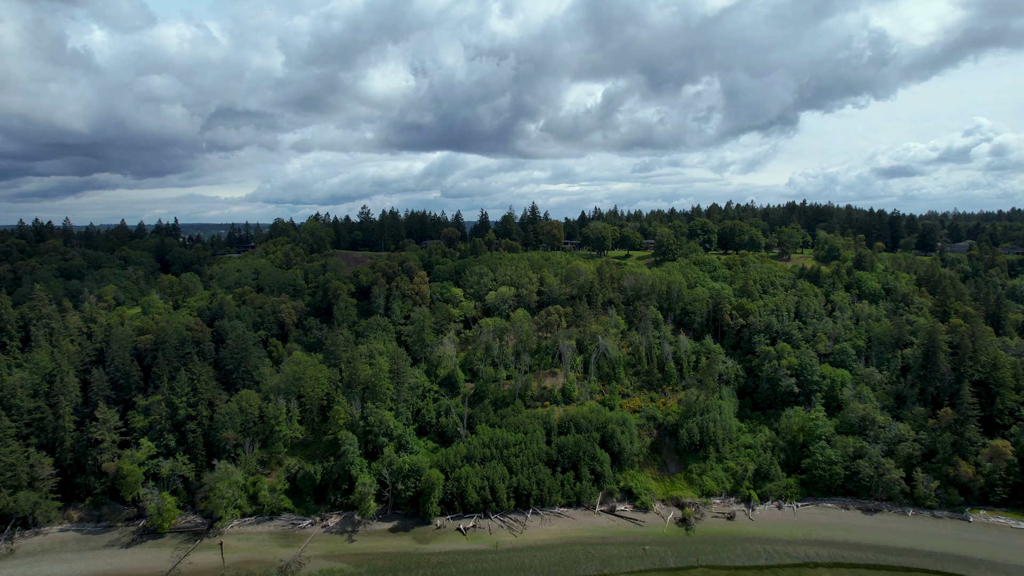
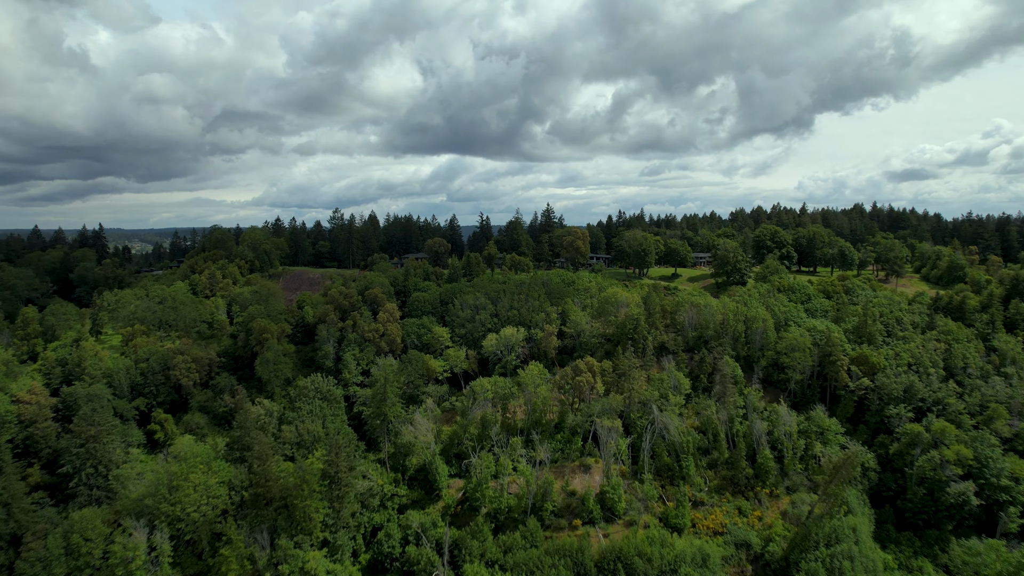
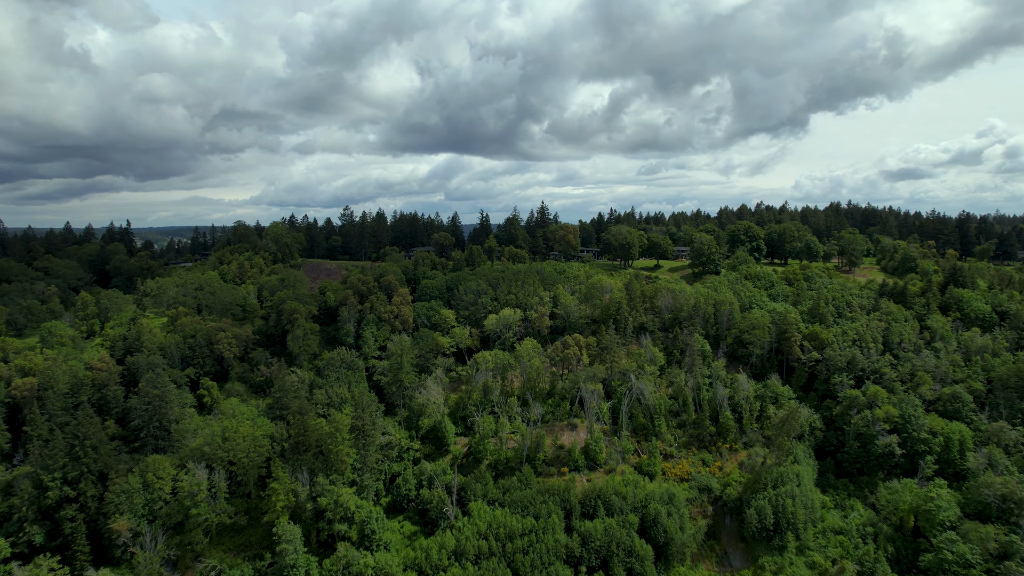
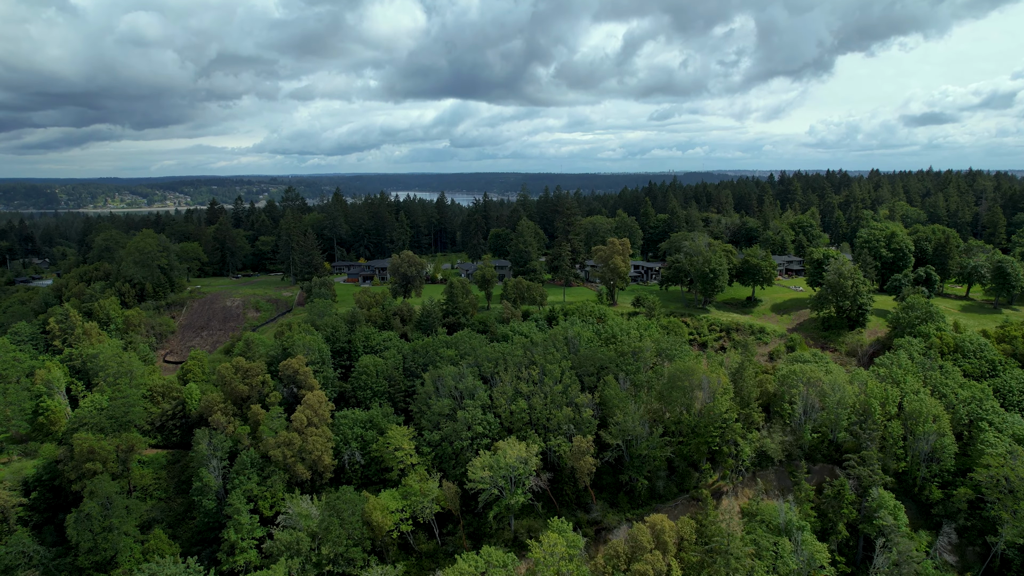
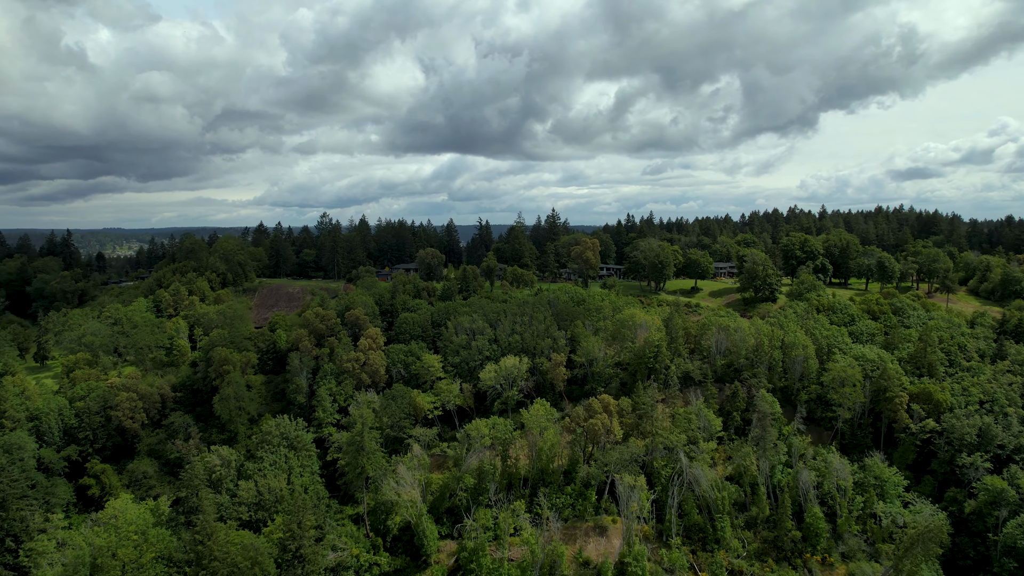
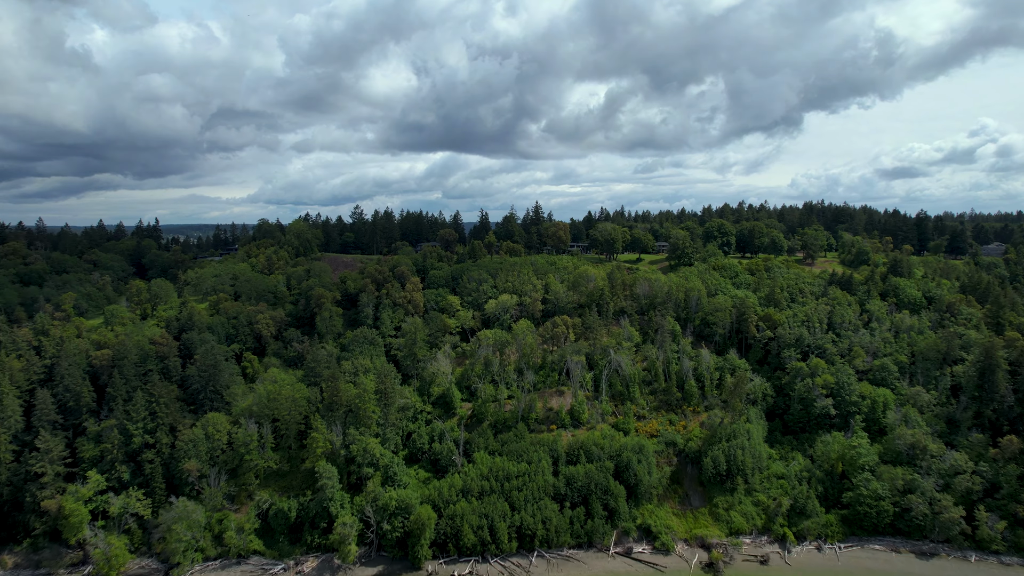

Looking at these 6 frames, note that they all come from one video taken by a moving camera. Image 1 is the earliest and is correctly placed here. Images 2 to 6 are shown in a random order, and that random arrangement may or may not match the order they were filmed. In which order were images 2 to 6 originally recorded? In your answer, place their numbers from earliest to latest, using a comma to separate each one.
6, 3, 2, 5, 4
